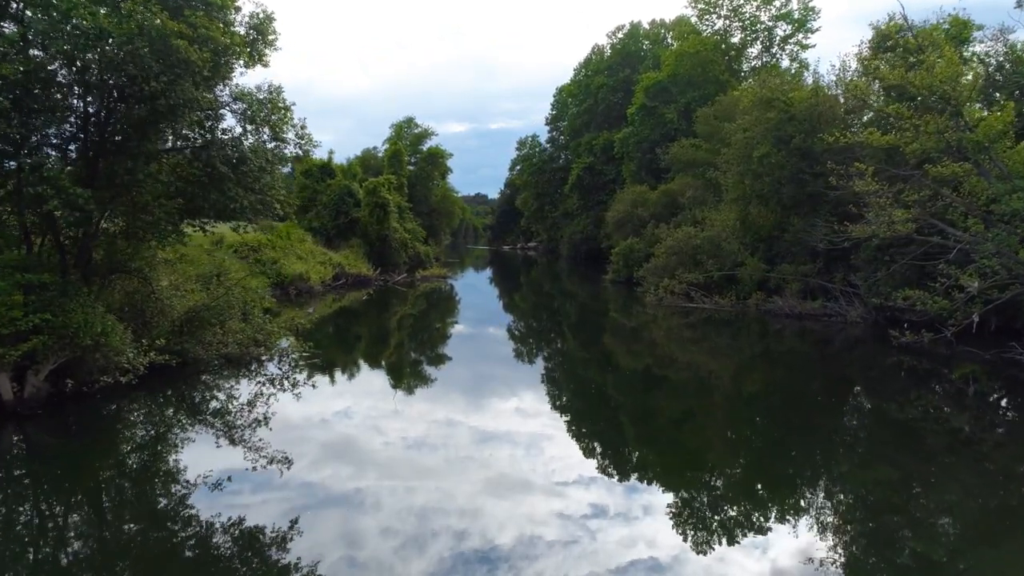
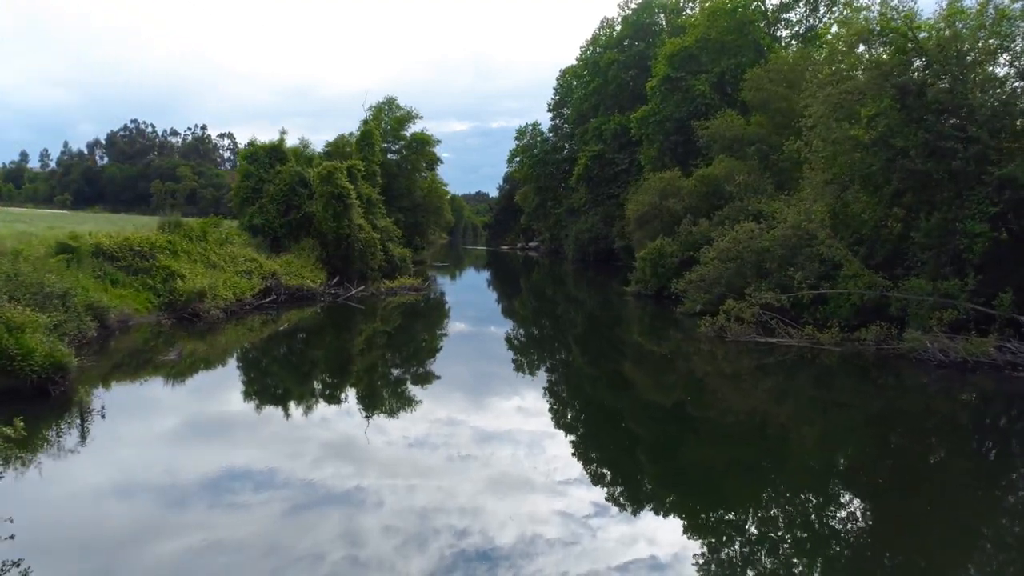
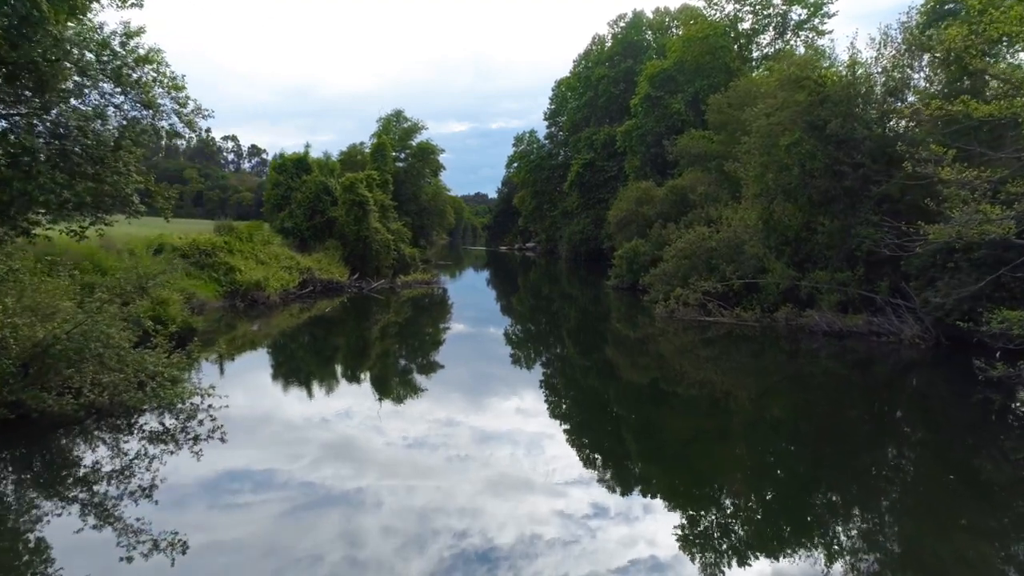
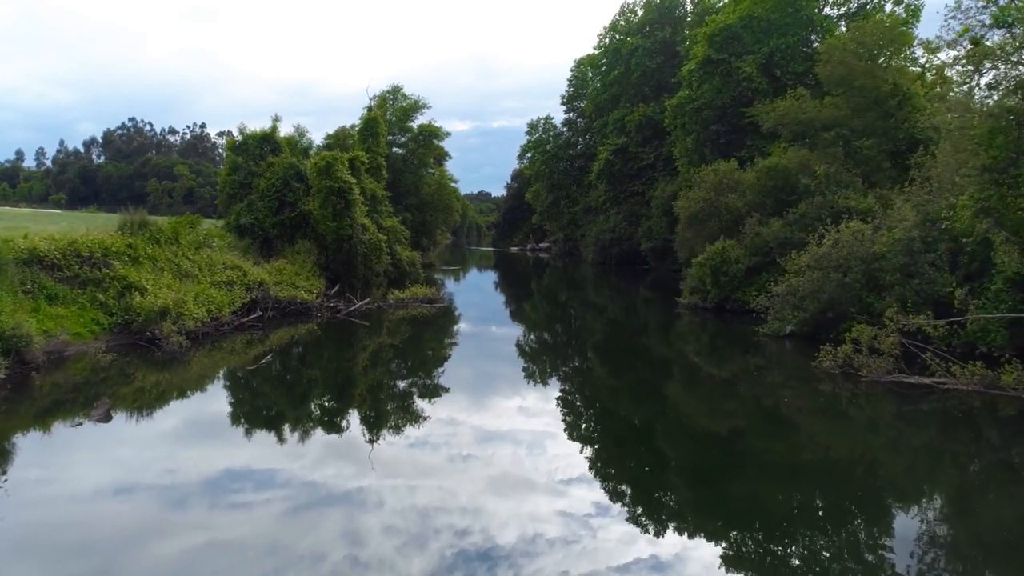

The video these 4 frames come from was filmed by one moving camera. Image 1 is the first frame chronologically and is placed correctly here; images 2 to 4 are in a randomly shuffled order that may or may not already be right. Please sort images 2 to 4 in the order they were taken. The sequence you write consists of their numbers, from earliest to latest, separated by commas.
3, 2, 4
